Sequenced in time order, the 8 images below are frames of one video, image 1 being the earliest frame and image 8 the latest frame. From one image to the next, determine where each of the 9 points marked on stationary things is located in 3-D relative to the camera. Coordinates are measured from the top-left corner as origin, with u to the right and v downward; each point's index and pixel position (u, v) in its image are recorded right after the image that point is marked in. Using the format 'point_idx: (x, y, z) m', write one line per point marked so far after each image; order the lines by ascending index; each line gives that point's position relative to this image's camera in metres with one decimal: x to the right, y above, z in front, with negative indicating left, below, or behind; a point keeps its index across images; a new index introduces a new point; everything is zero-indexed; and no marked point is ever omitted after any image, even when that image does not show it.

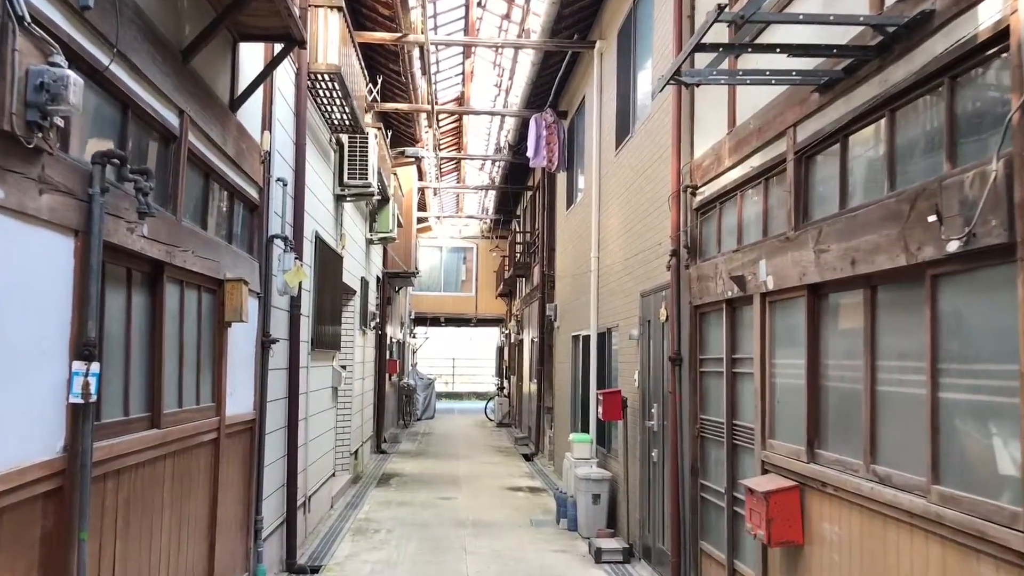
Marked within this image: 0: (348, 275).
0: (-1.6, +0.1, +8.8) m
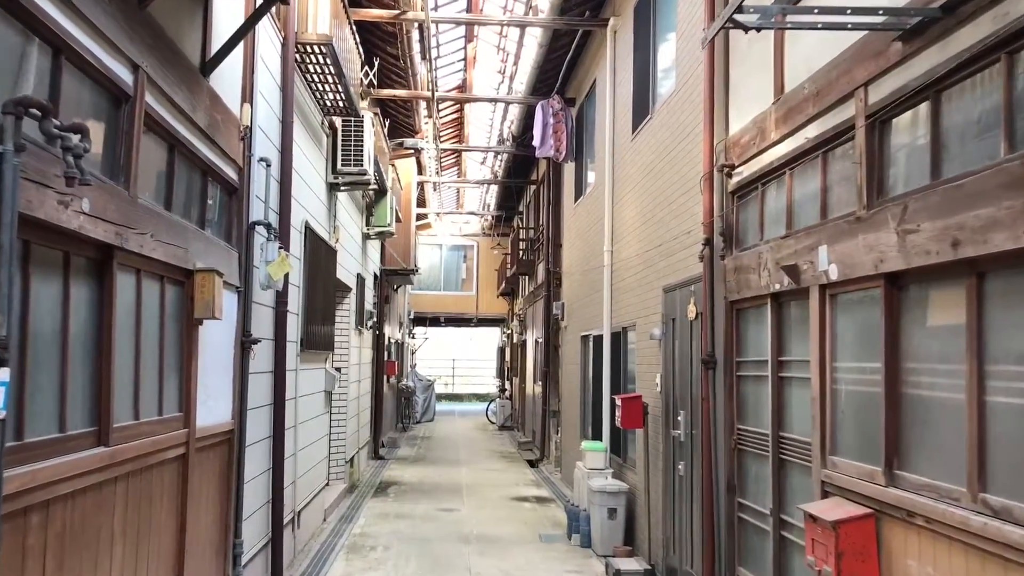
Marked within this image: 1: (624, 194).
0: (-1.5, +0.2, +8.2) m
1: (+0.9, +0.7, +7.1) m
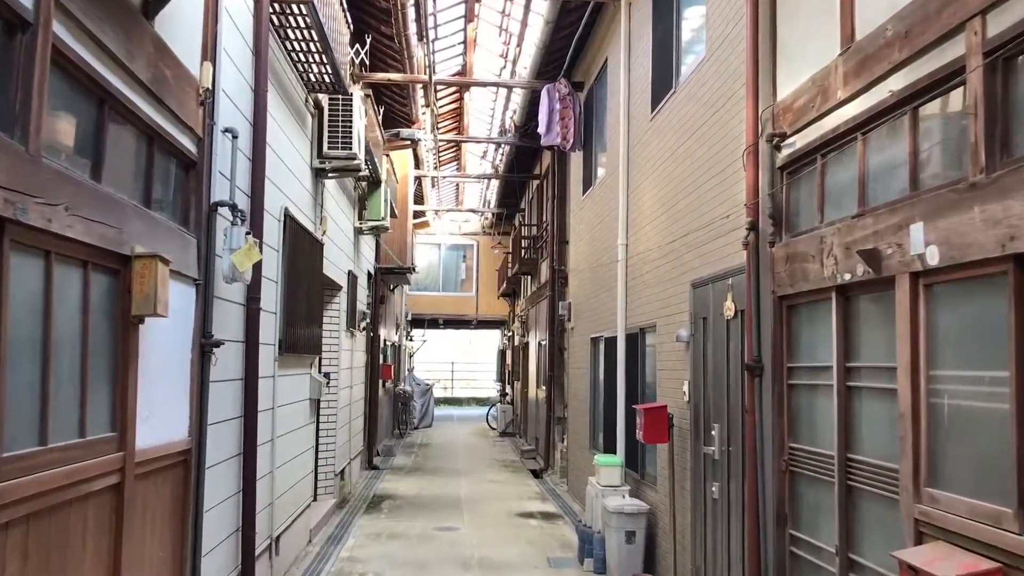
0: (-1.5, +0.2, +7.6) m
1: (+0.9, +0.7, +6.4) m
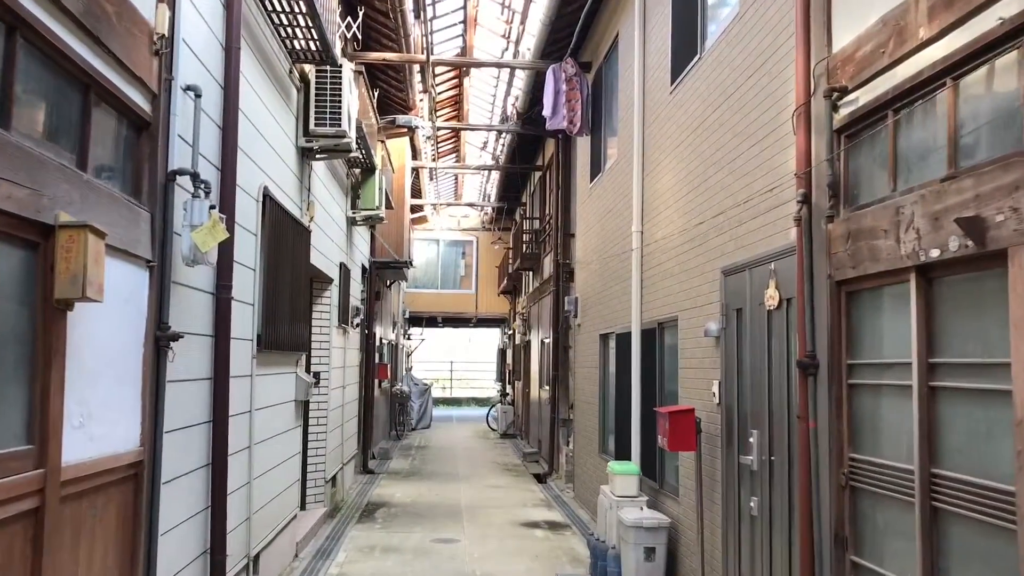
0: (-1.5, +0.2, +7.0) m
1: (+0.9, +0.8, +5.8) m
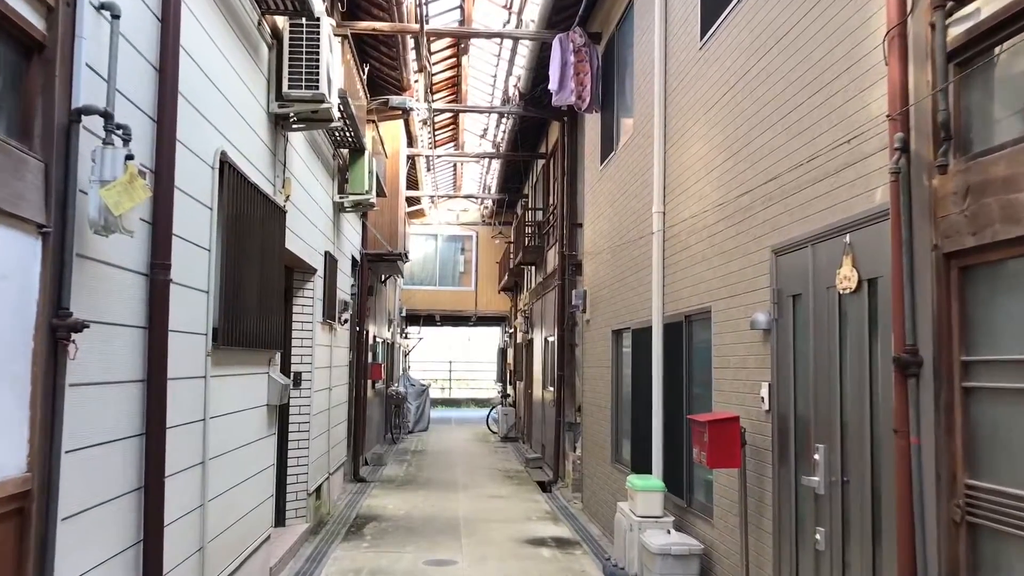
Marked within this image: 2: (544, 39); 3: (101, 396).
0: (-1.4, +0.3, +6.2) m
1: (+1.0, +0.9, +5.1) m
2: (+0.3, +2.1, +7.8) m
3: (-1.2, -0.3, +2.7) m
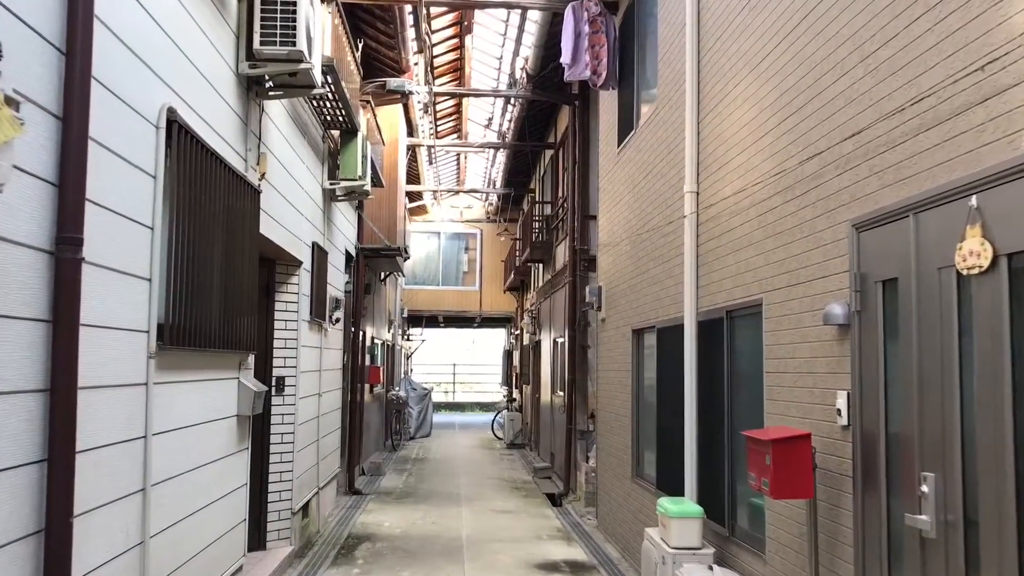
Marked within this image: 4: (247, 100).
0: (-1.4, +0.3, +5.5) m
1: (+1.0, +0.9, +4.3) m
2: (+0.3, +2.2, +7.1) m
3: (-1.2, -0.3, +2.0) m
4: (-1.3, +0.9, +4.5) m
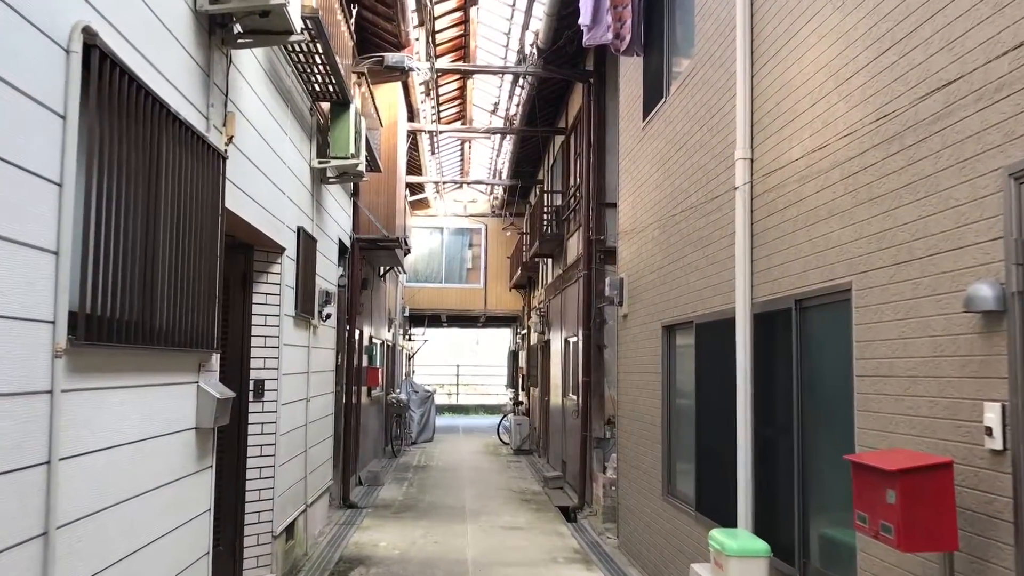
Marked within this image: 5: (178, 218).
0: (-1.3, +0.4, +4.7) m
1: (+1.1, +1.0, +3.6) m
2: (+0.4, +2.2, +6.3) m
3: (-1.1, -0.2, +1.2) m
4: (-1.2, +1.0, +3.7) m
5: (-1.2, +0.3, +3.3) m
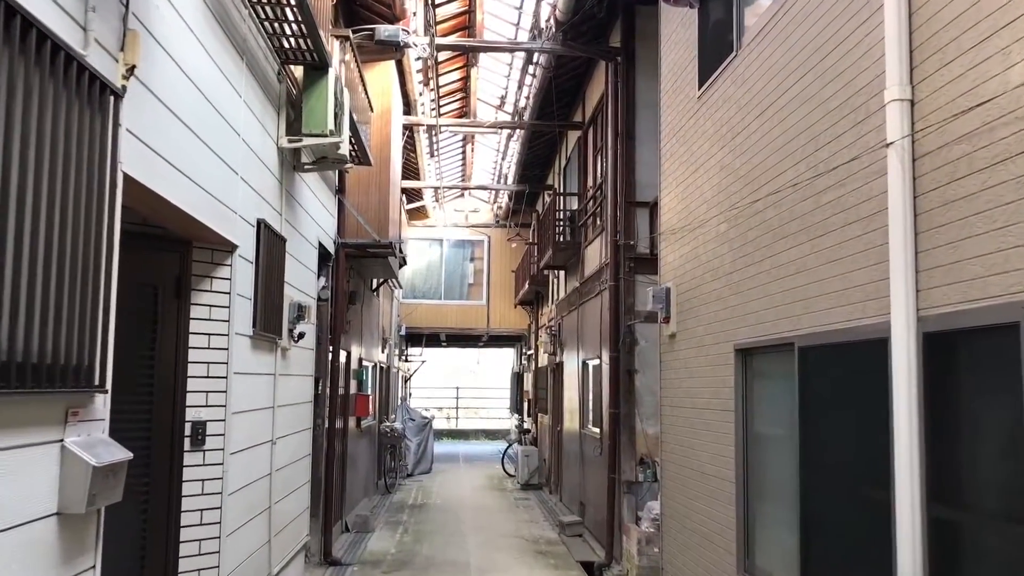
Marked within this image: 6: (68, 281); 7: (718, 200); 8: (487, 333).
0: (-1.2, +0.4, +3.4) m
1: (+1.2, +1.0, +2.3) m
2: (+0.5, +2.2, +5.0) m
3: (-1.0, -0.2, -0.1) m
4: (-1.1, +1.0, +2.4) m
5: (-1.1, +0.3, +2.0) m
6: (-1.1, 0.0, +2.3) m
7: (+1.0, +0.4, +4.5) m
8: (-0.5, -0.8, +17.1) m
